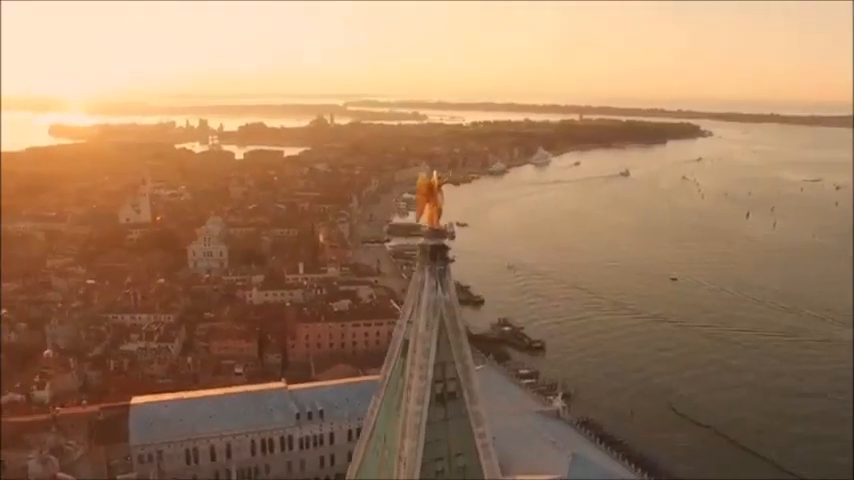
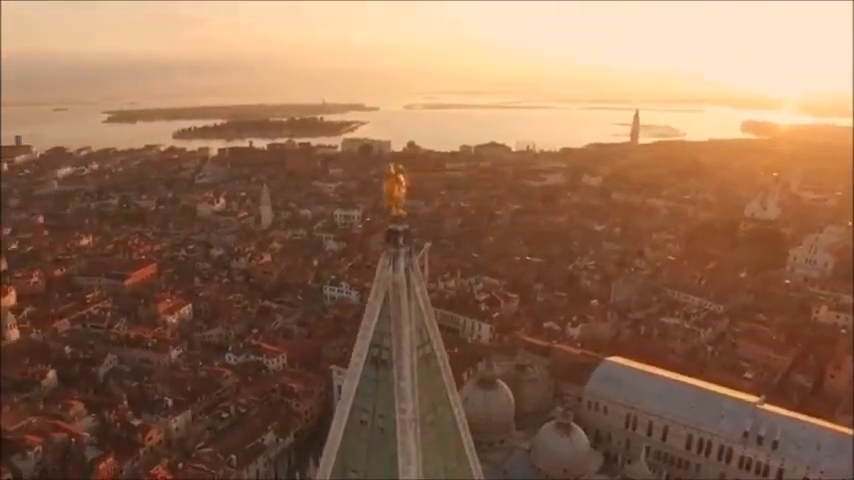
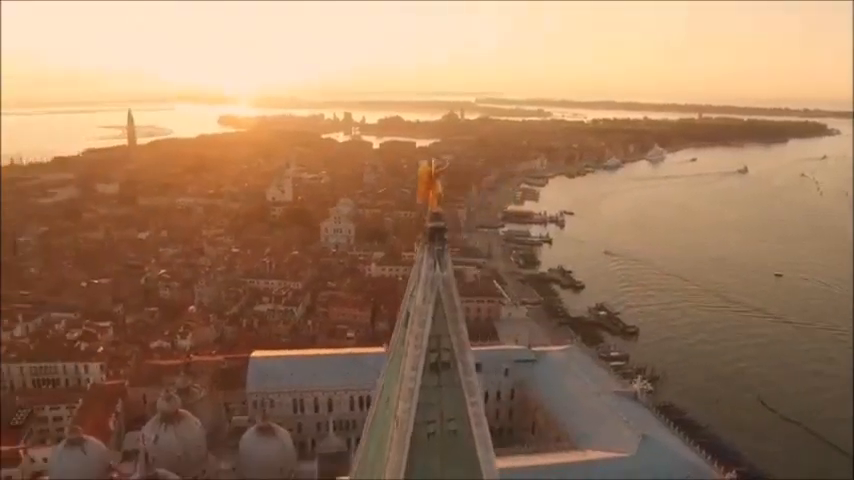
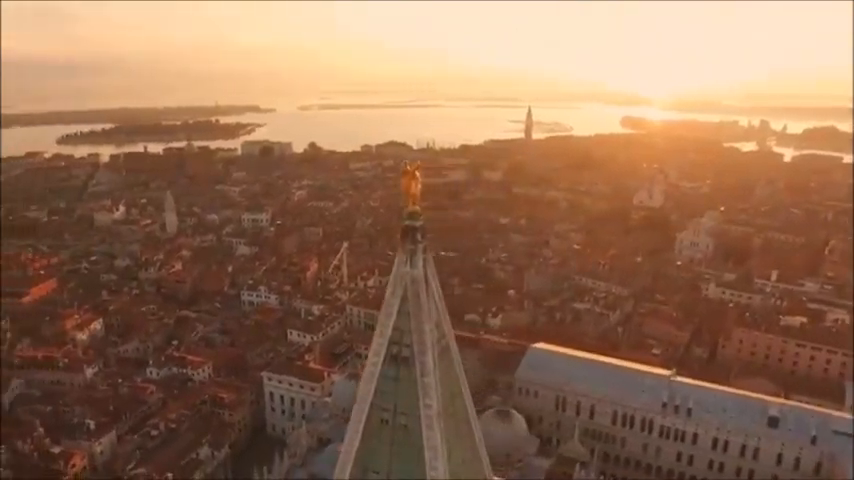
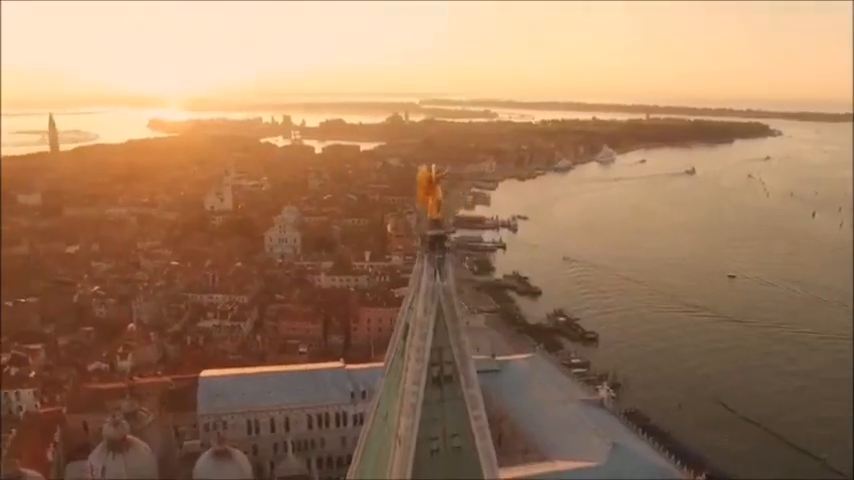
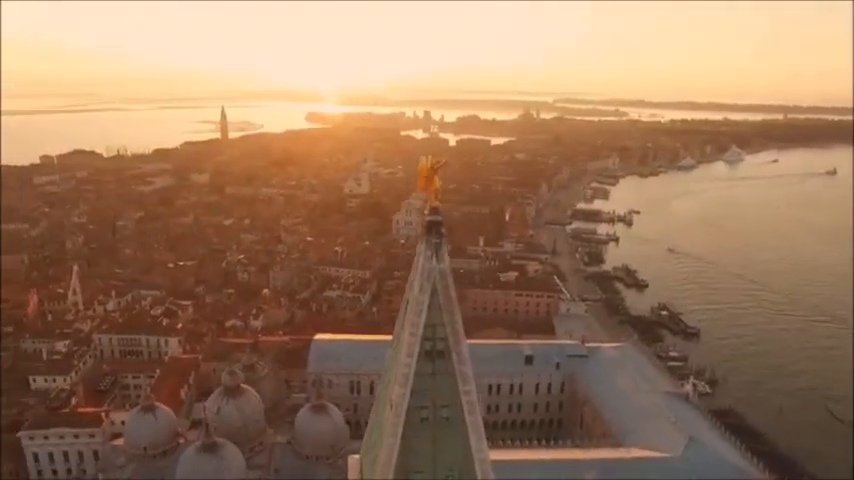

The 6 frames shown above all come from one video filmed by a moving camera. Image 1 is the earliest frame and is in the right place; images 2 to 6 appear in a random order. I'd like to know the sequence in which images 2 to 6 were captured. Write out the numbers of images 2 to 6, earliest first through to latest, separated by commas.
5, 3, 6, 4, 2
